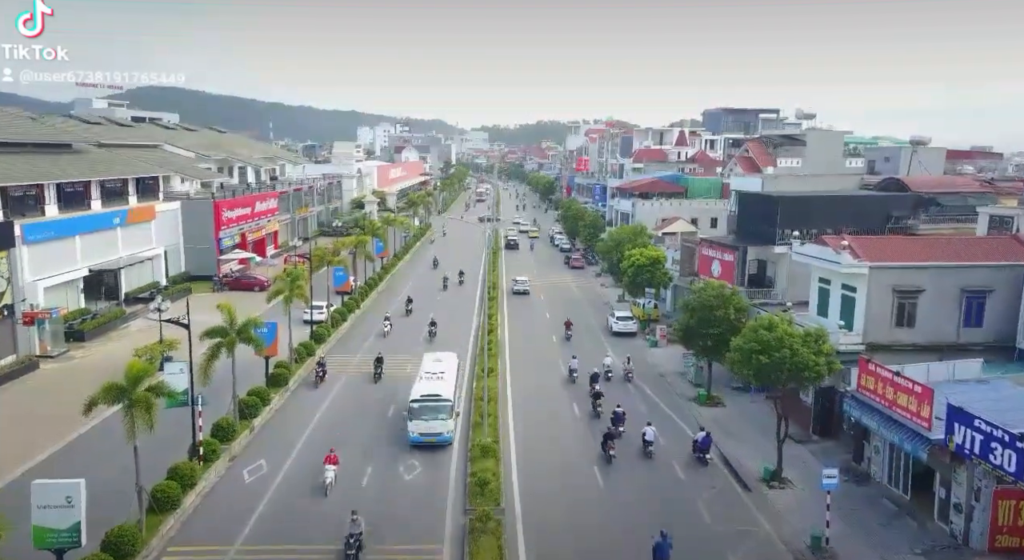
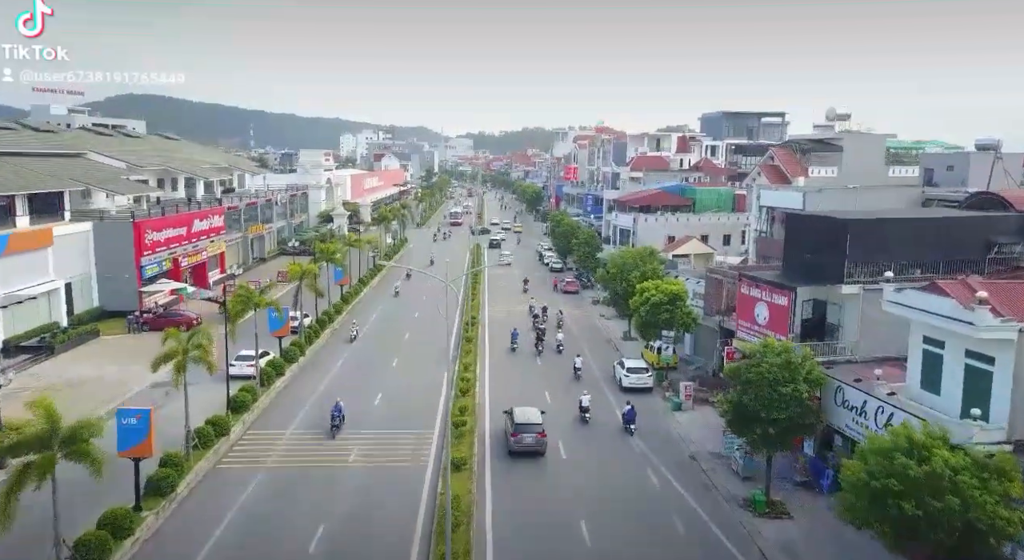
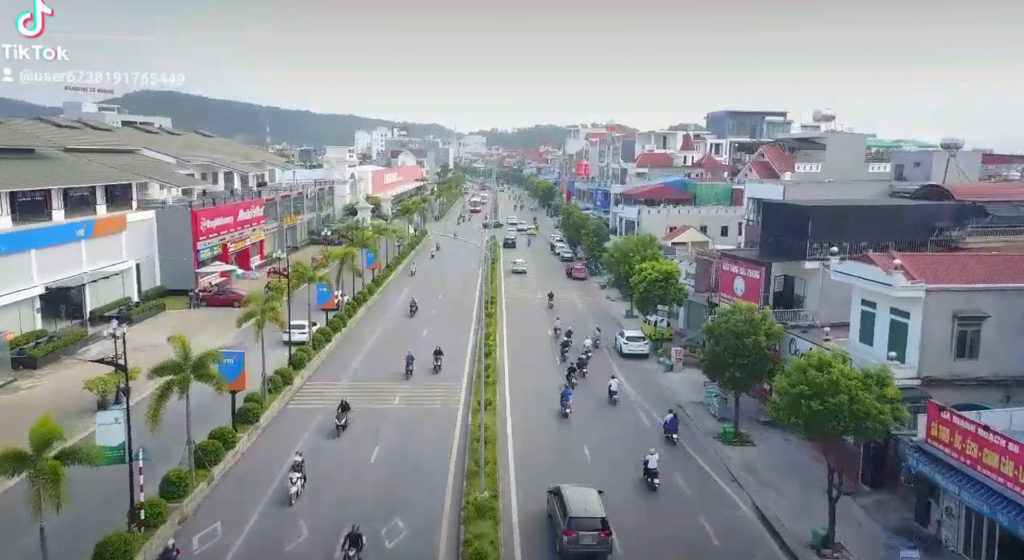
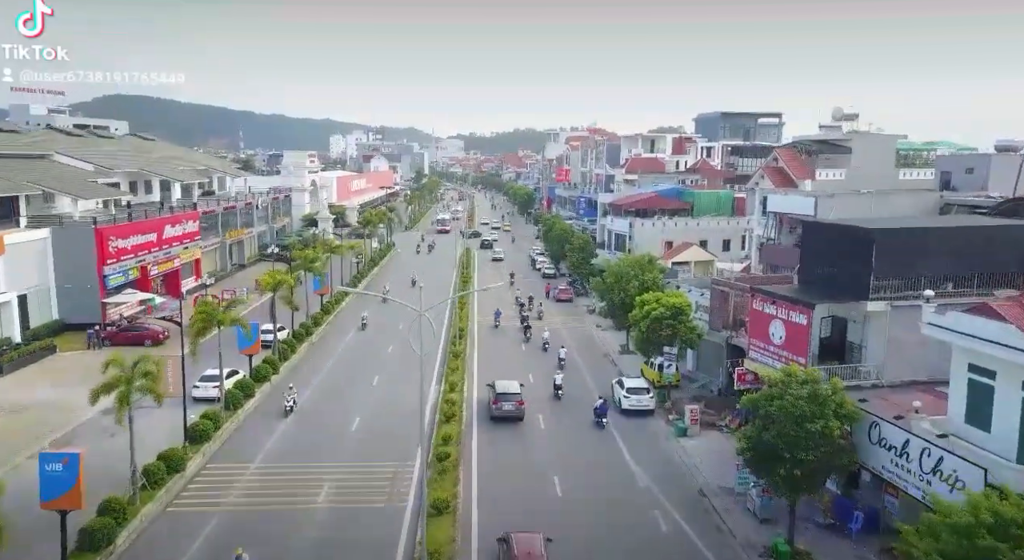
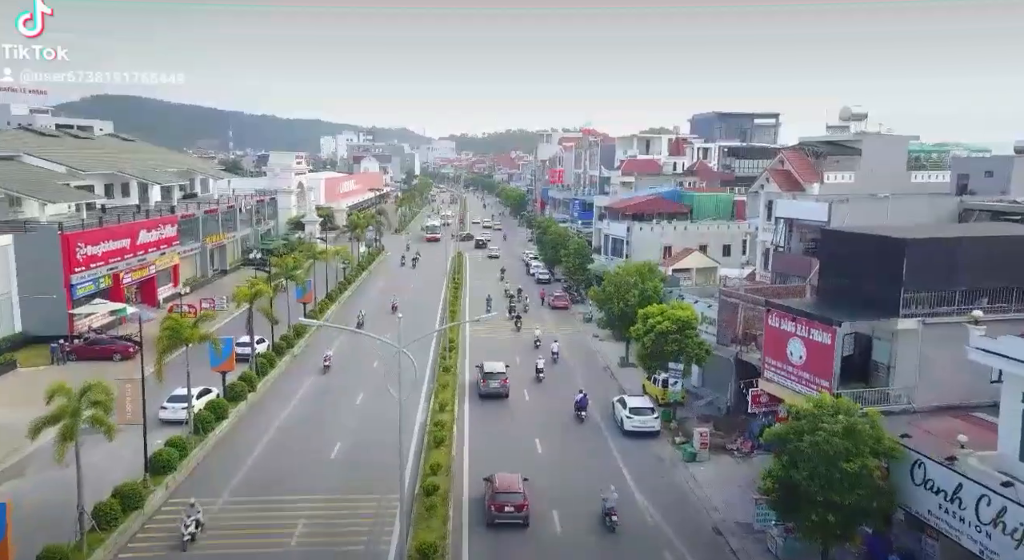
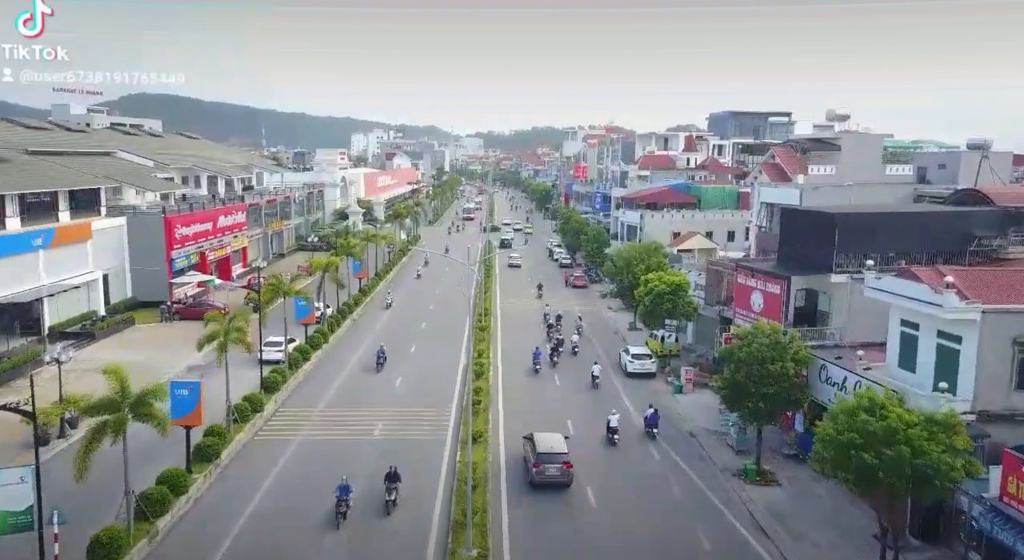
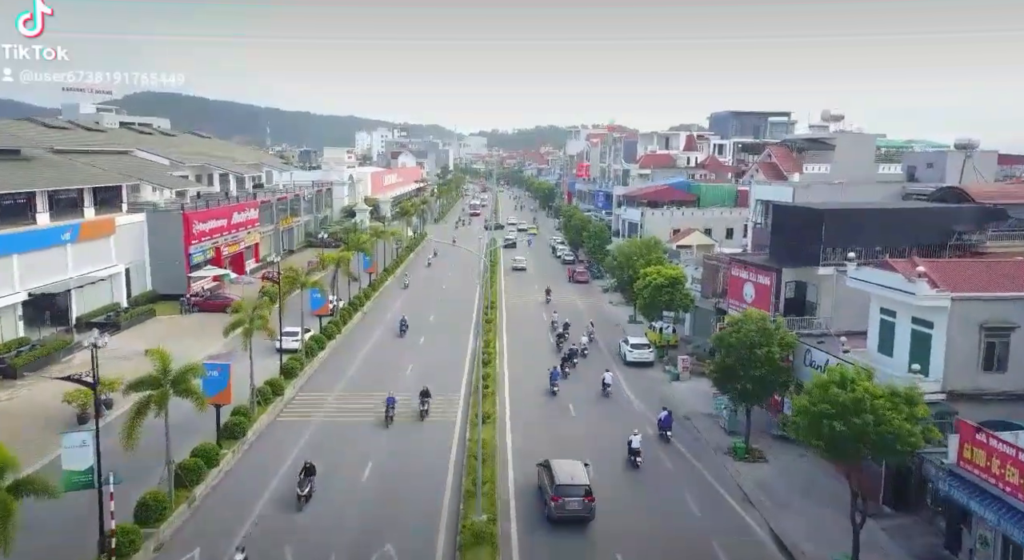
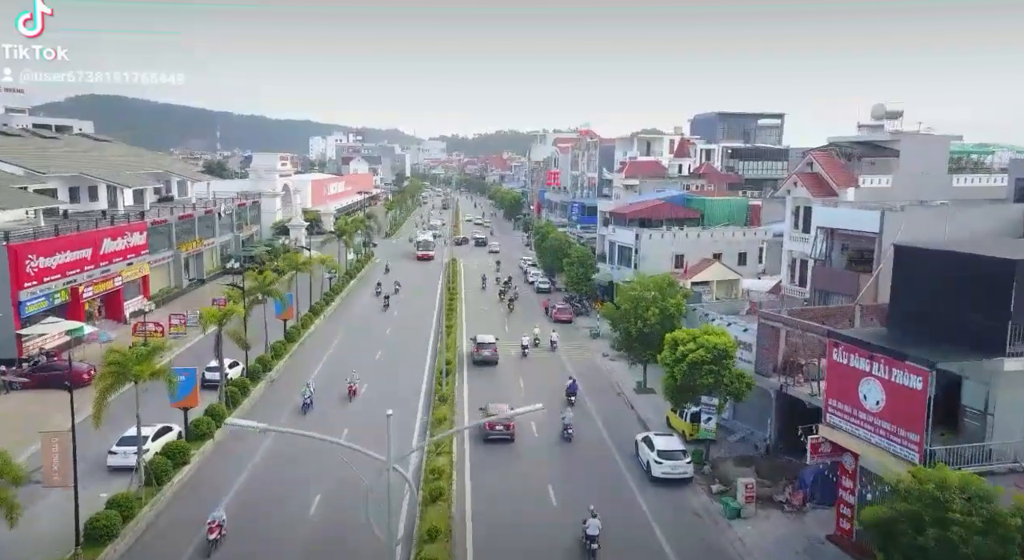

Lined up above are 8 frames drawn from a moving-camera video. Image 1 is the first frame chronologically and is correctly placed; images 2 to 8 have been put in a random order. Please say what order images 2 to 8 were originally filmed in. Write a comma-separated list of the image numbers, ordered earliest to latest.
3, 7, 6, 2, 4, 5, 8
